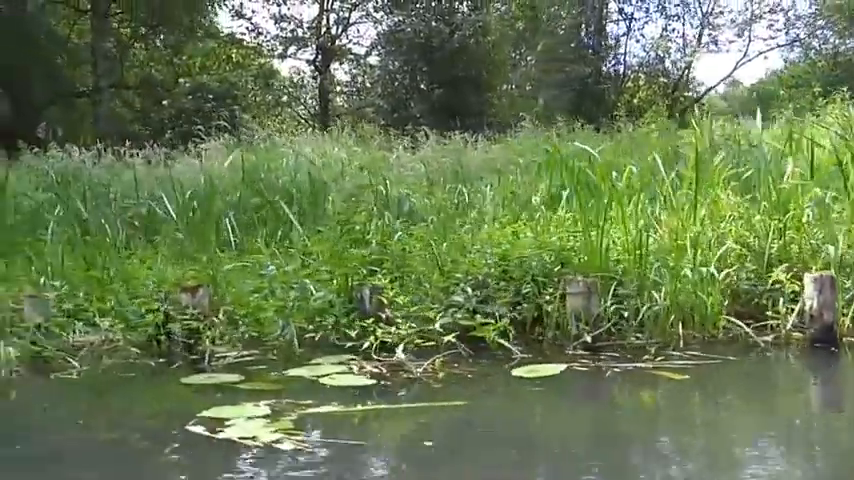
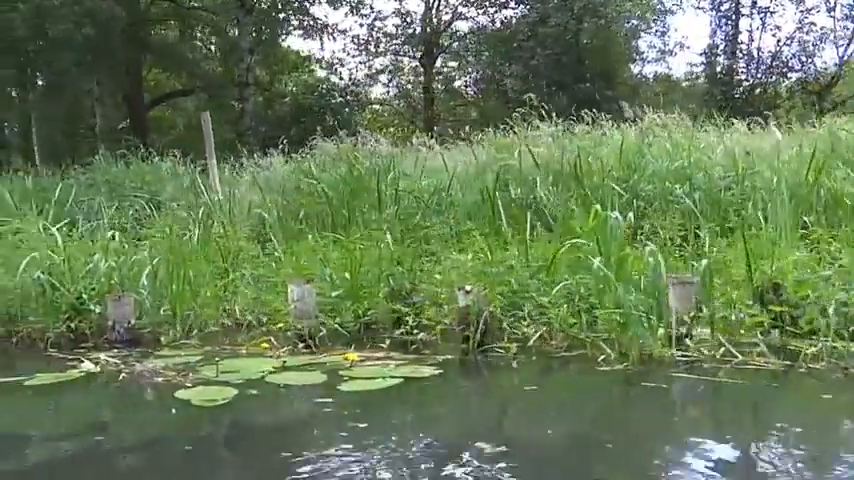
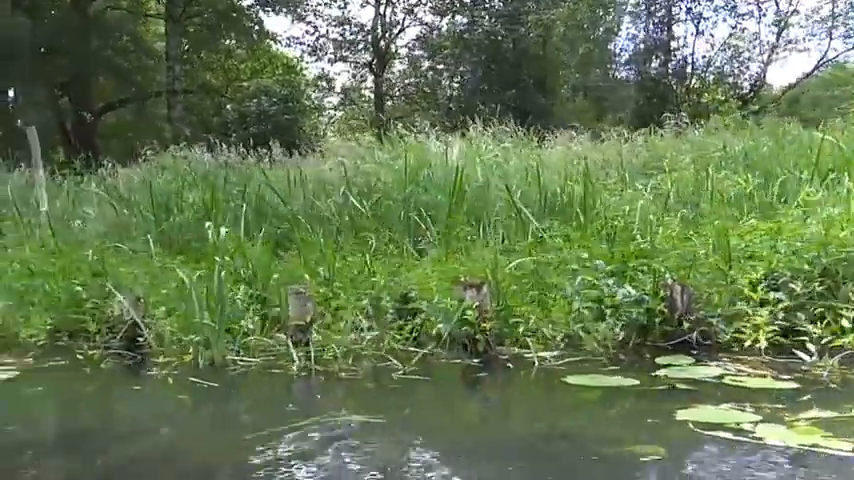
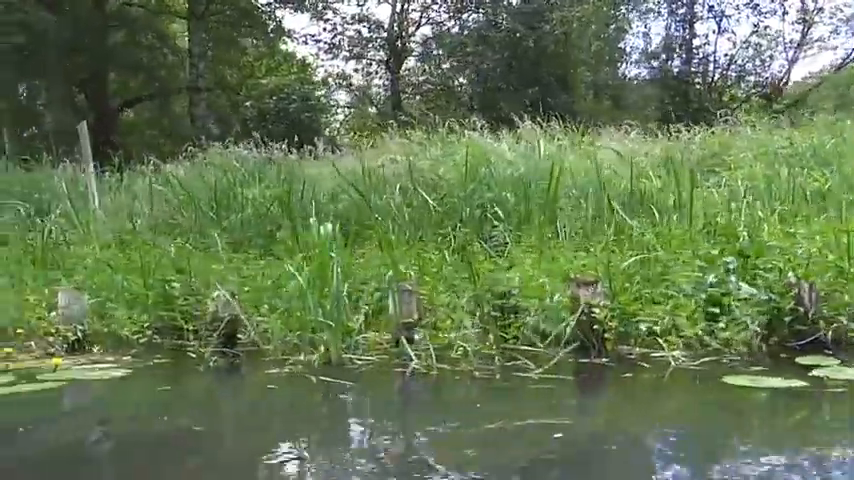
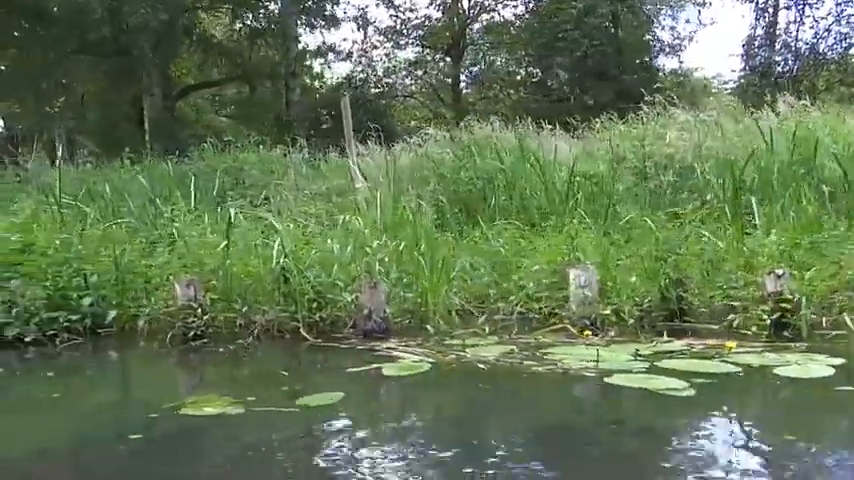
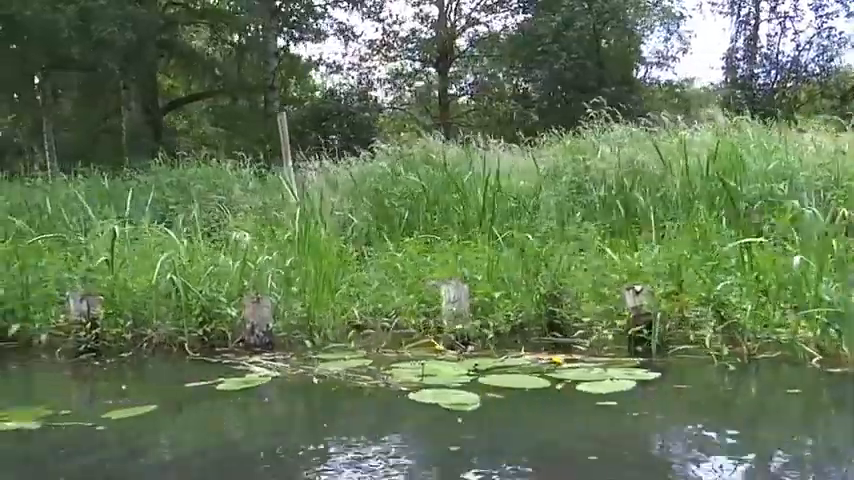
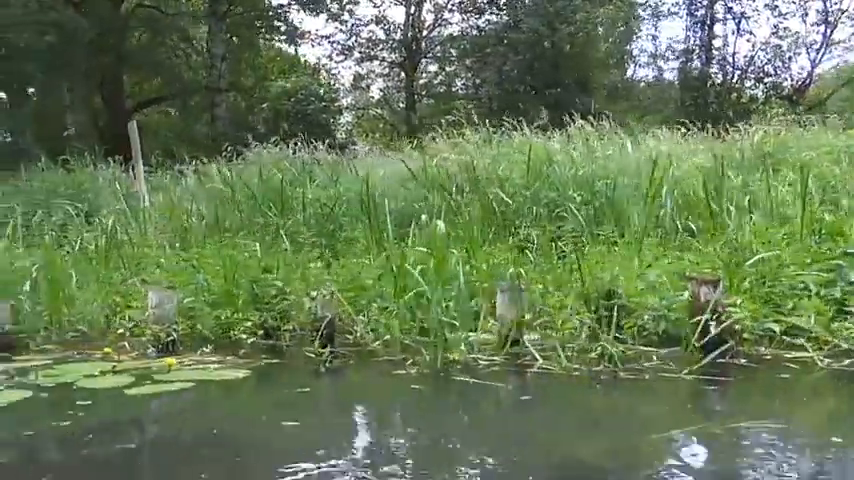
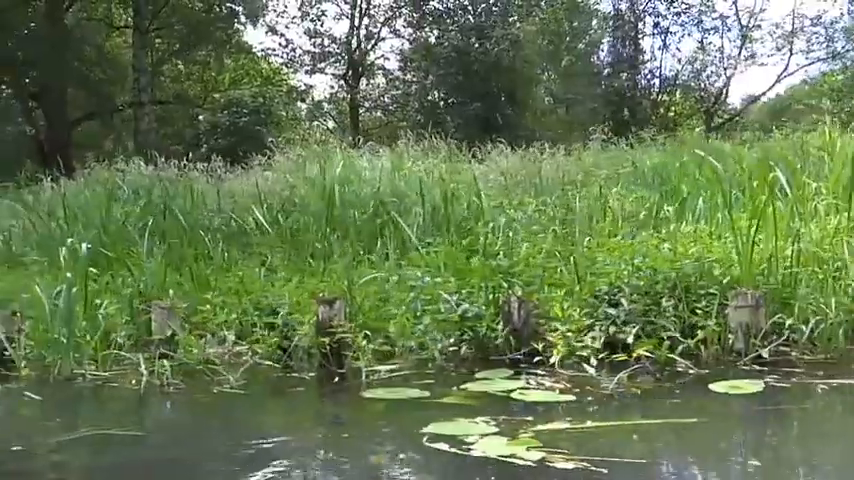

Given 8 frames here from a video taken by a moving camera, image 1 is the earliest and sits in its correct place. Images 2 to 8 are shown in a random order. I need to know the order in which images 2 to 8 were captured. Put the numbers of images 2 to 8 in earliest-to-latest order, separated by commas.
8, 3, 4, 7, 2, 6, 5
